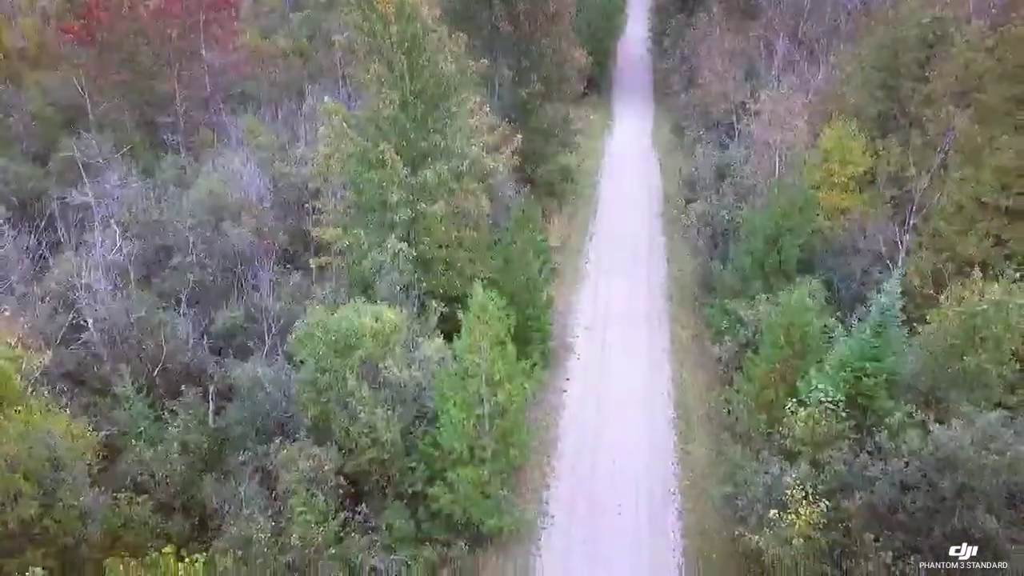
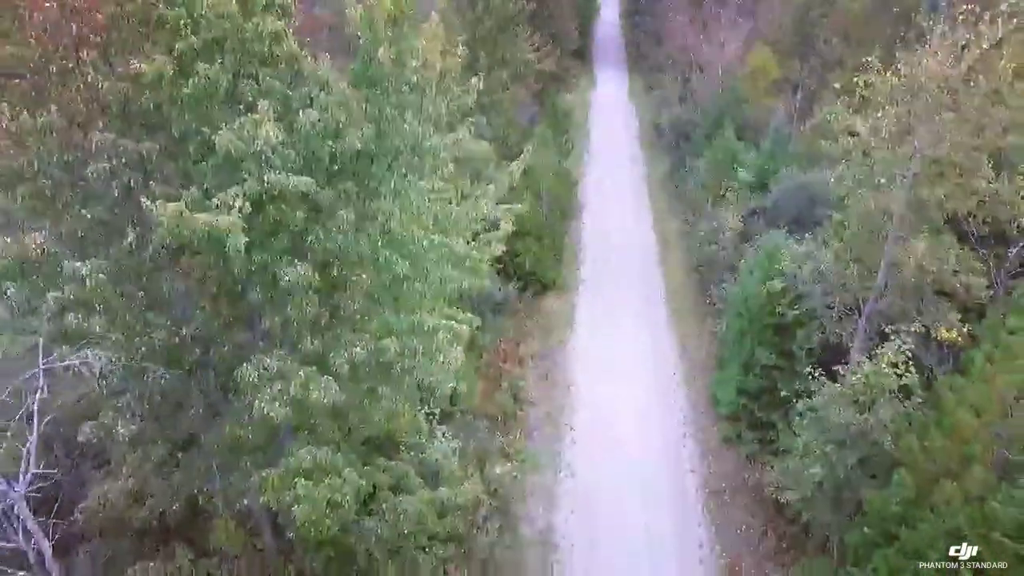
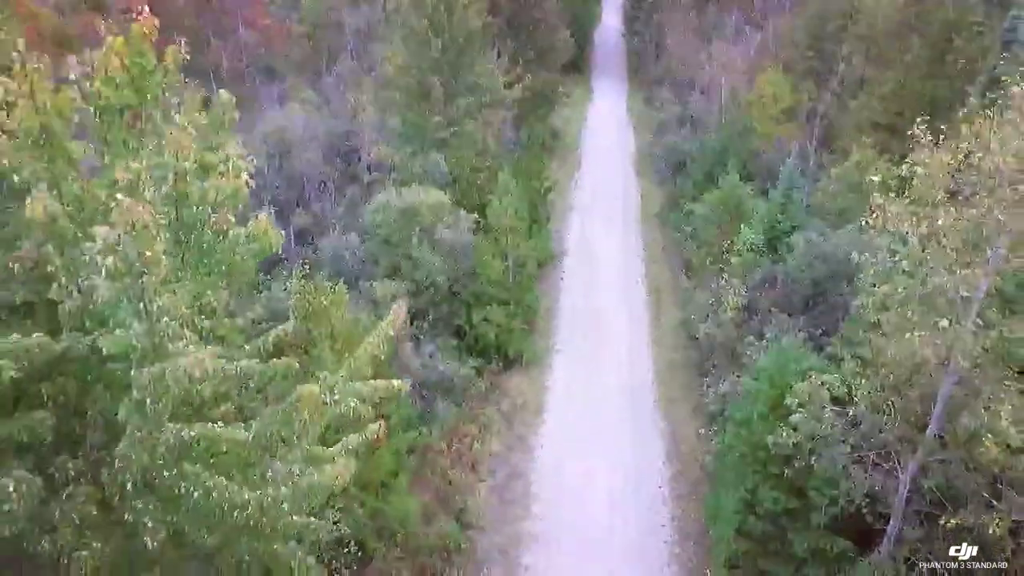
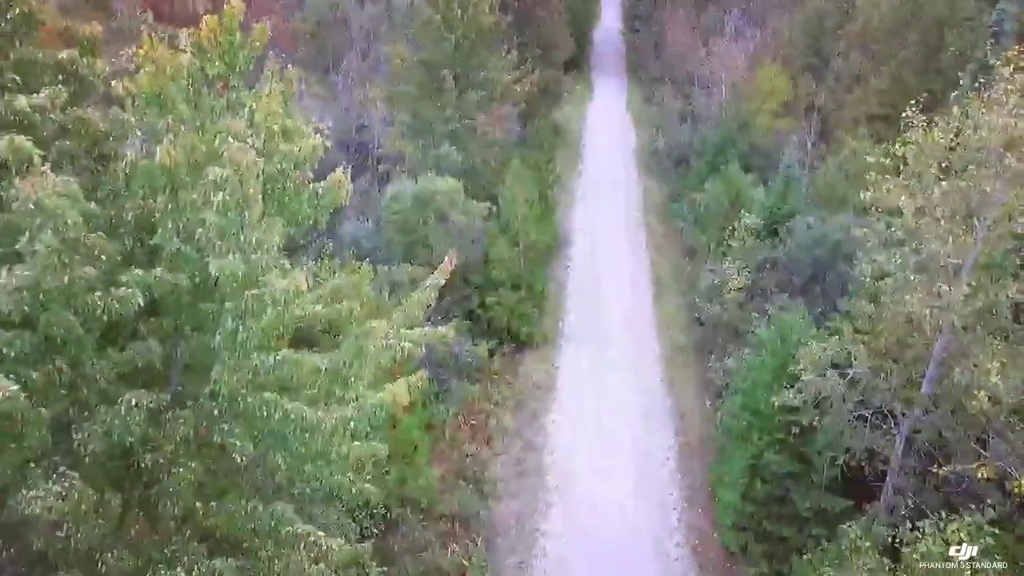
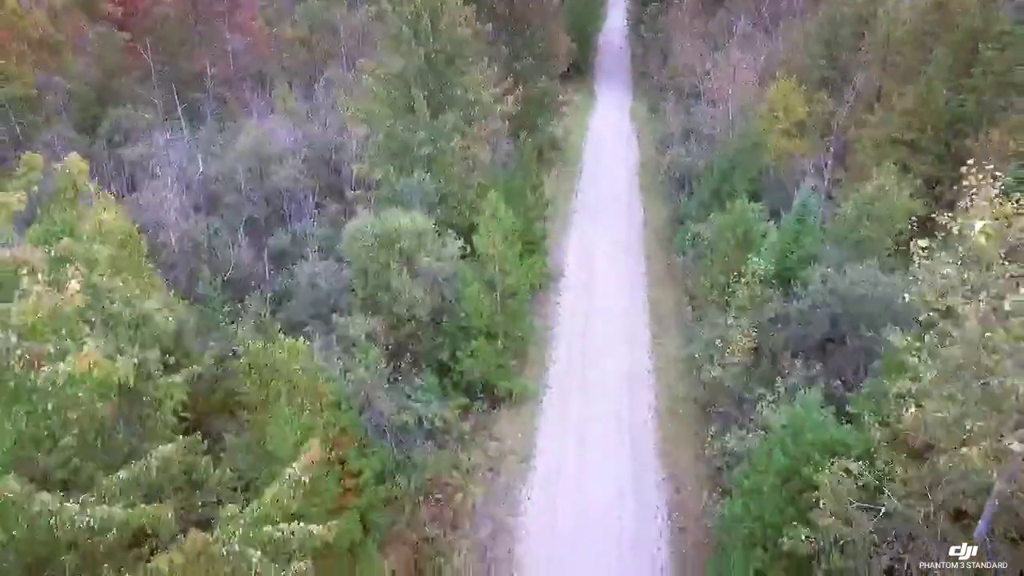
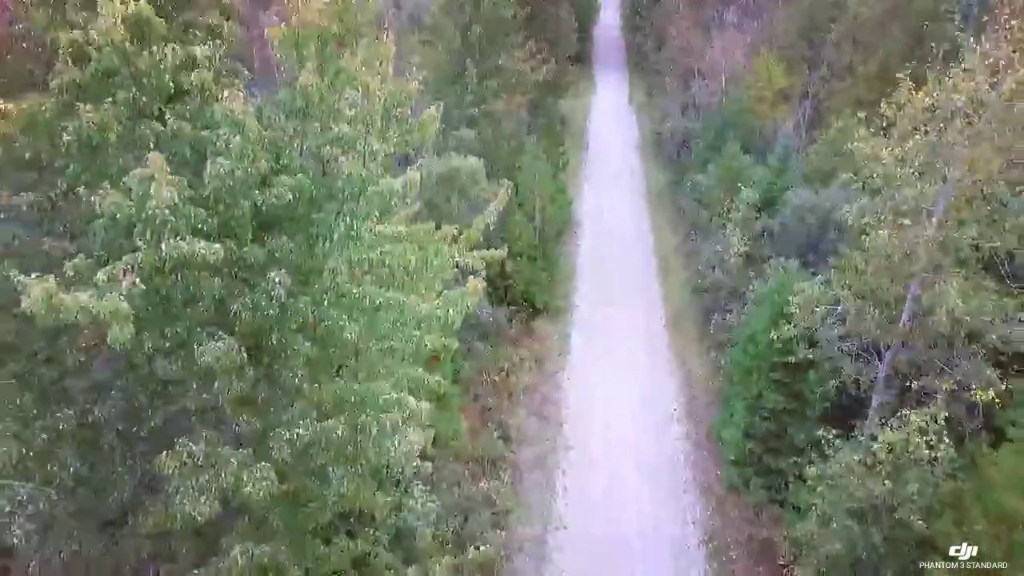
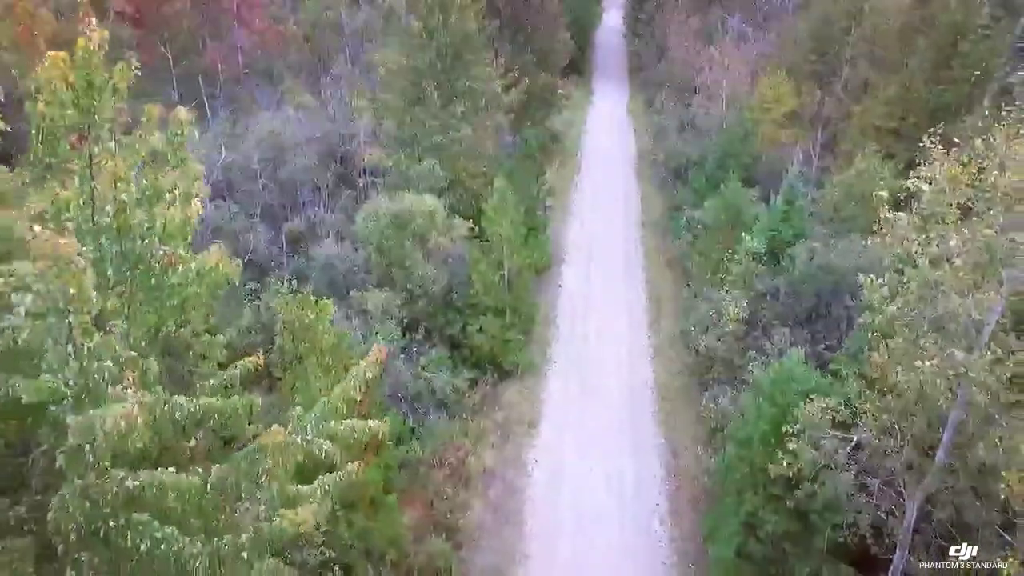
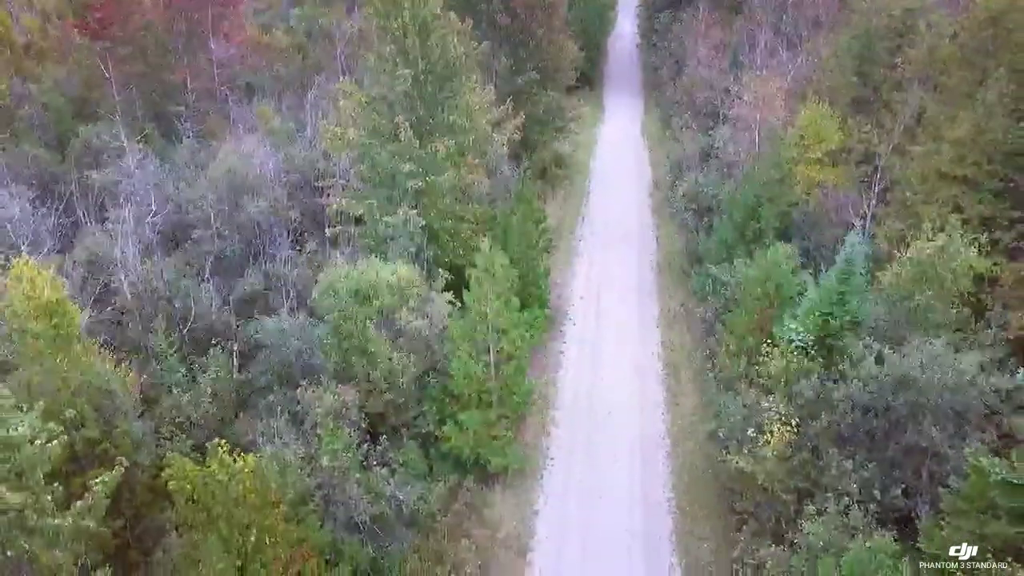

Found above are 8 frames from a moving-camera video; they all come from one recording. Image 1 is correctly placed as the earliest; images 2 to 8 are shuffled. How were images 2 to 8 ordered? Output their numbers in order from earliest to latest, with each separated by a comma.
8, 5, 7, 3, 4, 6, 2
